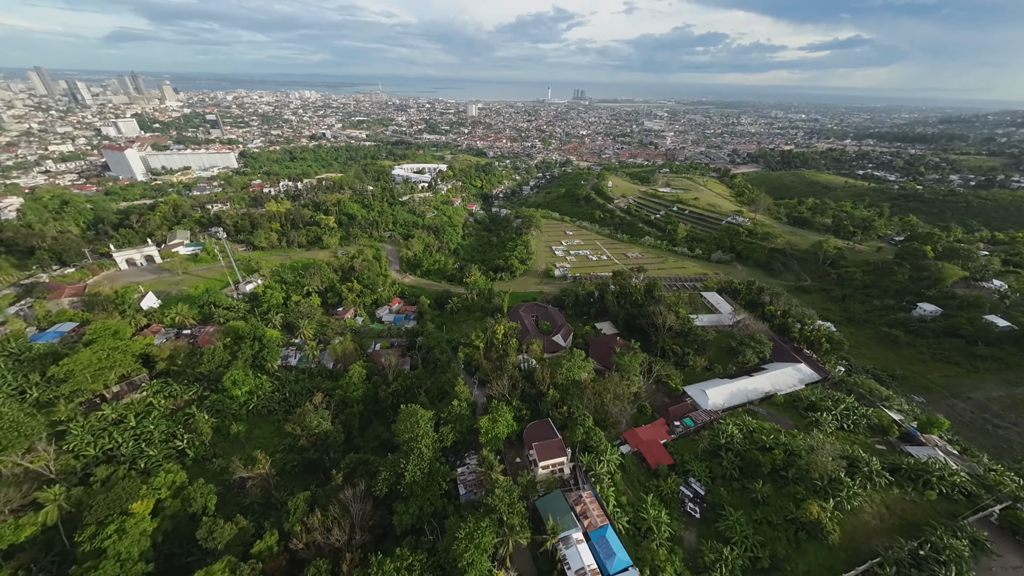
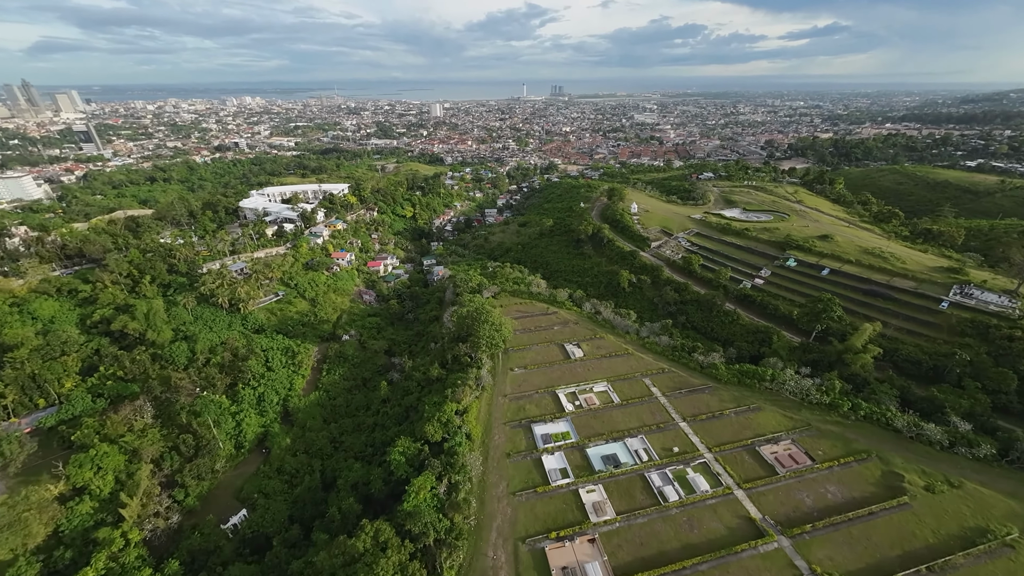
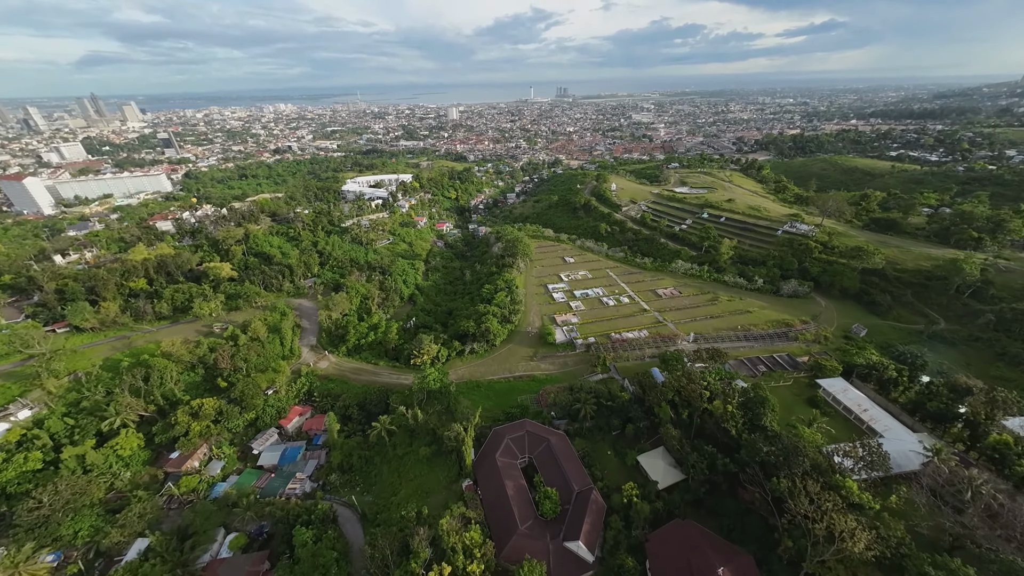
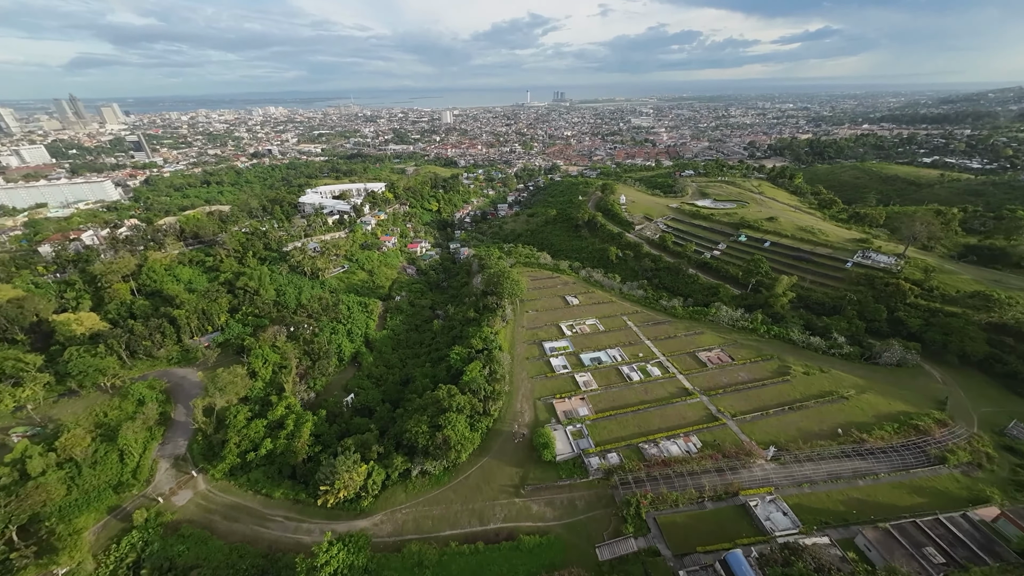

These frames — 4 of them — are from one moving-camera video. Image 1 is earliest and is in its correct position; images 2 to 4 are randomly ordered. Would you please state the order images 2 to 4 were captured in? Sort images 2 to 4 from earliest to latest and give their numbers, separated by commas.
3, 4, 2
